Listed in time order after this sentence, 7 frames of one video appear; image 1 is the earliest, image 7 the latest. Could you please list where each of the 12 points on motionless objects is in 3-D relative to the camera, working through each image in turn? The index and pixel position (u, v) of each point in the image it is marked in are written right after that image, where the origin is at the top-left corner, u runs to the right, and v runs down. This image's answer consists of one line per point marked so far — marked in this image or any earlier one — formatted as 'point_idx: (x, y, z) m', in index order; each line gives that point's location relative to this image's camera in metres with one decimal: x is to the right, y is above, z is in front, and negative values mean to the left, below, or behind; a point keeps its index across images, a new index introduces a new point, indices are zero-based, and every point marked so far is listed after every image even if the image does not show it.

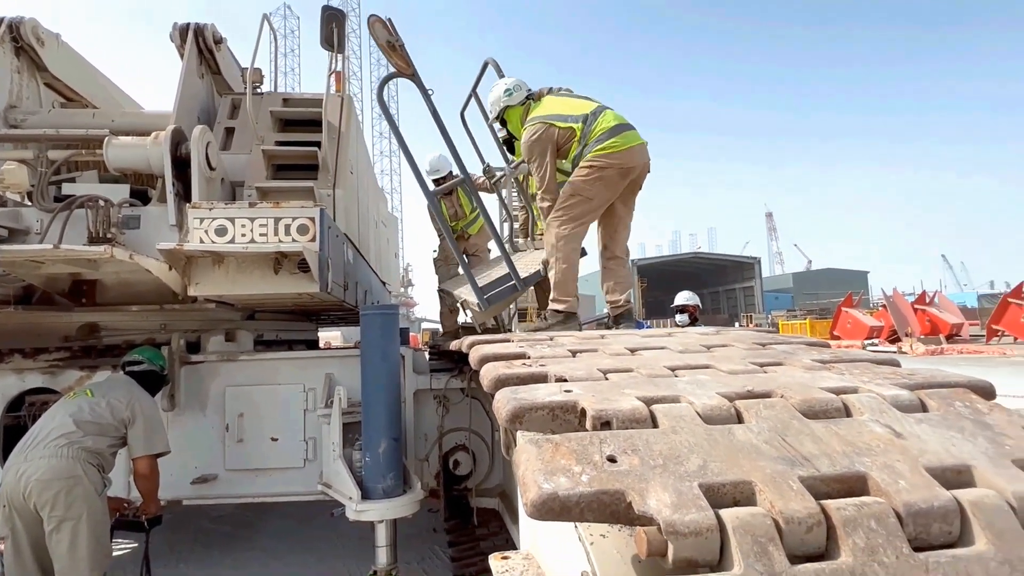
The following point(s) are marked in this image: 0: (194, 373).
0: (-2.2, -0.6, +3.4) m
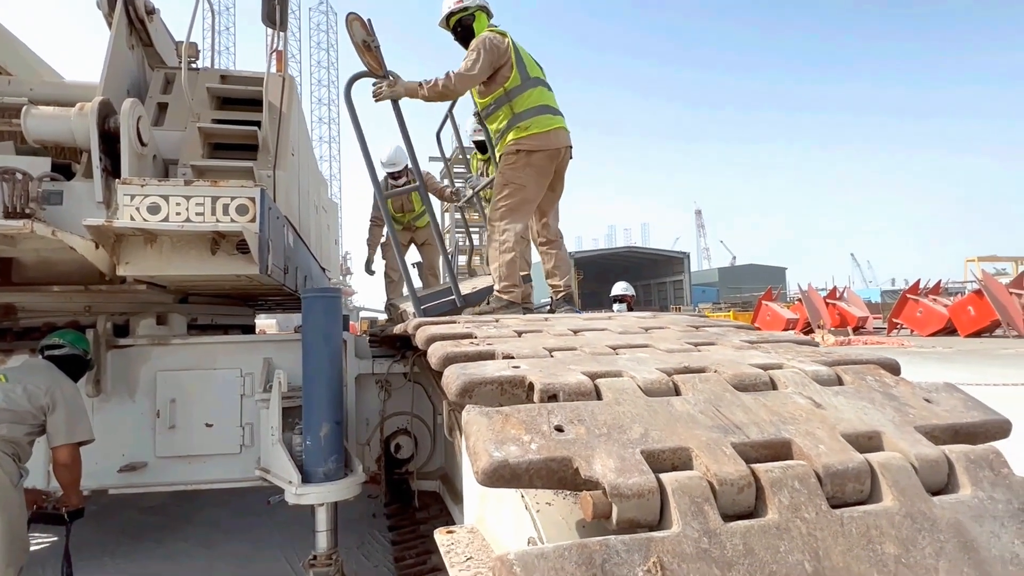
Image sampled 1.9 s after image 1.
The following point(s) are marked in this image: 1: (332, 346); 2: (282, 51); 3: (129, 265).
0: (-2.6, -0.5, +3.3) m
1: (-1.0, -0.3, +2.7) m
2: (-1.8, +1.8, +3.8) m
3: (-2.3, +0.1, +2.9) m
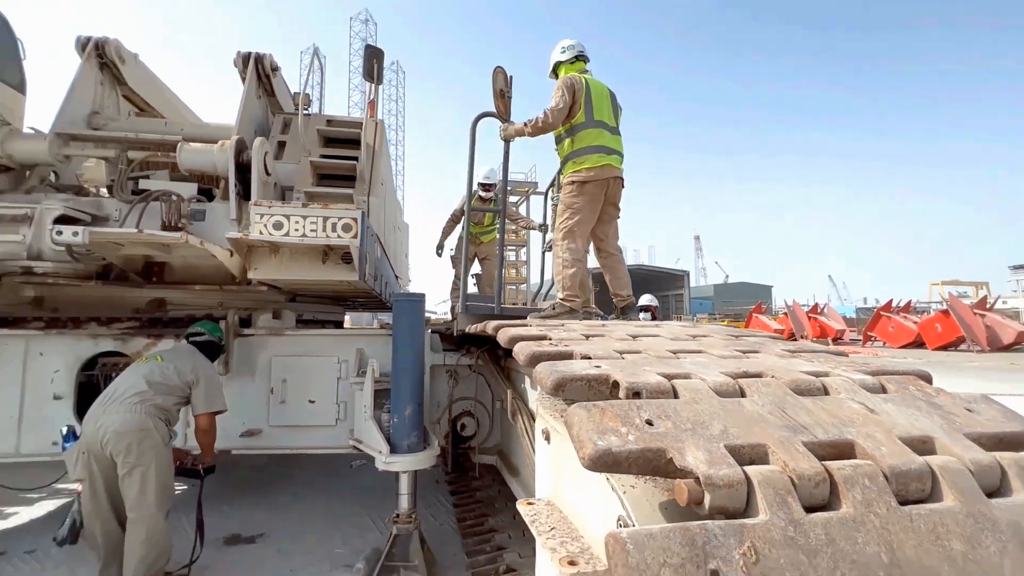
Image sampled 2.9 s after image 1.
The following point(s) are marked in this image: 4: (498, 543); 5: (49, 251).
0: (-2.2, -0.5, +4.0) m
1: (-0.7, -0.4, +3.3) m
2: (-1.3, +1.8, +4.5) m
3: (-1.9, +0.1, +3.6) m
4: (-0.1, -1.9, +3.5) m
5: (-3.3, +0.3, +3.4) m
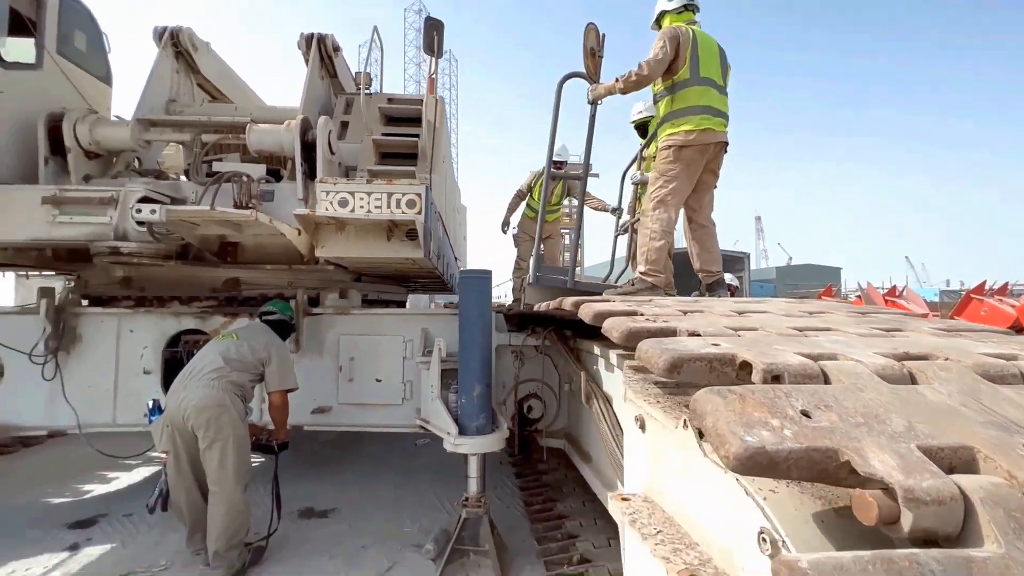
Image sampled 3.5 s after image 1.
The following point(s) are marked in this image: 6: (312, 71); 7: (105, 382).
0: (-1.7, -0.3, +4.0) m
1: (-0.2, -0.2, +3.2) m
2: (-0.7, +2.0, +4.4) m
3: (-1.4, +0.3, +3.6) m
4: (+0.4, -1.7, +3.3) m
5: (-2.8, +0.4, +3.5) m
6: (-1.8, +1.9, +4.2) m
7: (-3.4, -0.8, +3.9) m
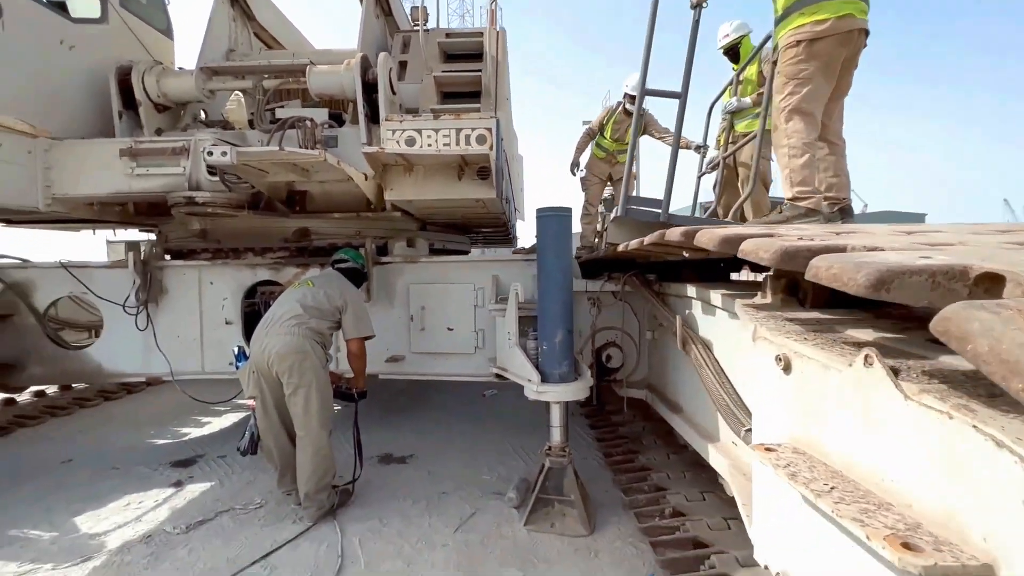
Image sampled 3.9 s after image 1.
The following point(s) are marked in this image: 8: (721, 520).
0: (-1.0, +0.1, +3.9) m
1: (+0.3, +0.2, +3.0) m
2: (-0.1, +2.4, +4.0) m
3: (-0.9, +0.7, +3.4) m
4: (+1.0, -1.3, +3.2) m
5: (-2.2, +0.8, +3.5) m
6: (-1.2, +2.4, +3.9) m
7: (-2.7, -0.4, +4.1) m
8: (+1.1, -1.3, +2.6) m
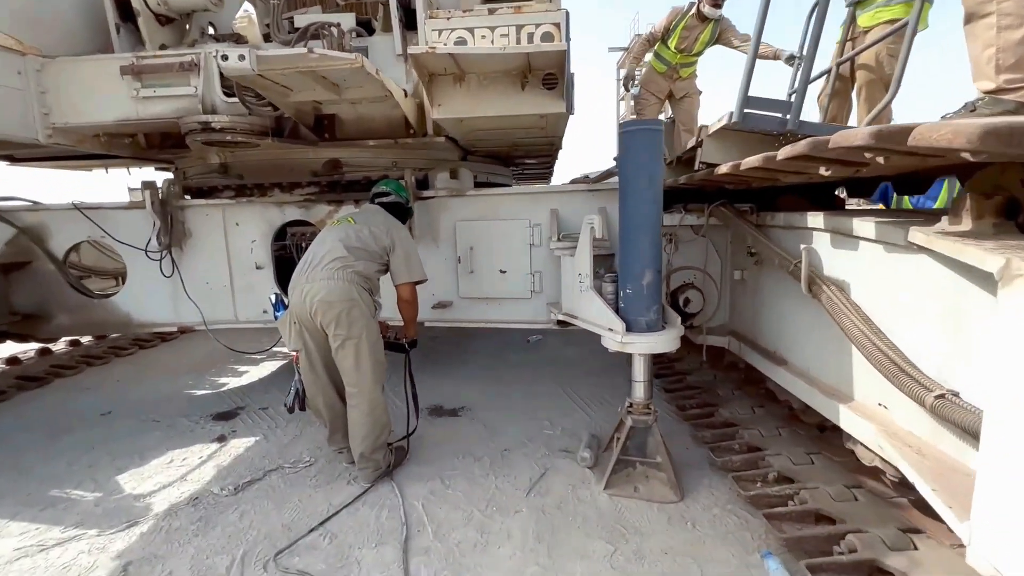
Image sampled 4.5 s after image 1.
0: (-0.6, +0.6, +3.5) m
1: (+0.7, +0.5, +2.4) m
2: (+0.3, +2.9, +3.2) m
3: (-0.4, +1.1, +2.9) m
4: (+1.4, -0.9, +2.8) m
5: (-1.8, +1.1, +3.0) m
6: (-0.8, +2.8, +3.2) m
7: (-2.3, +0.1, +3.7) m
8: (+1.6, -0.9, +2.3) m
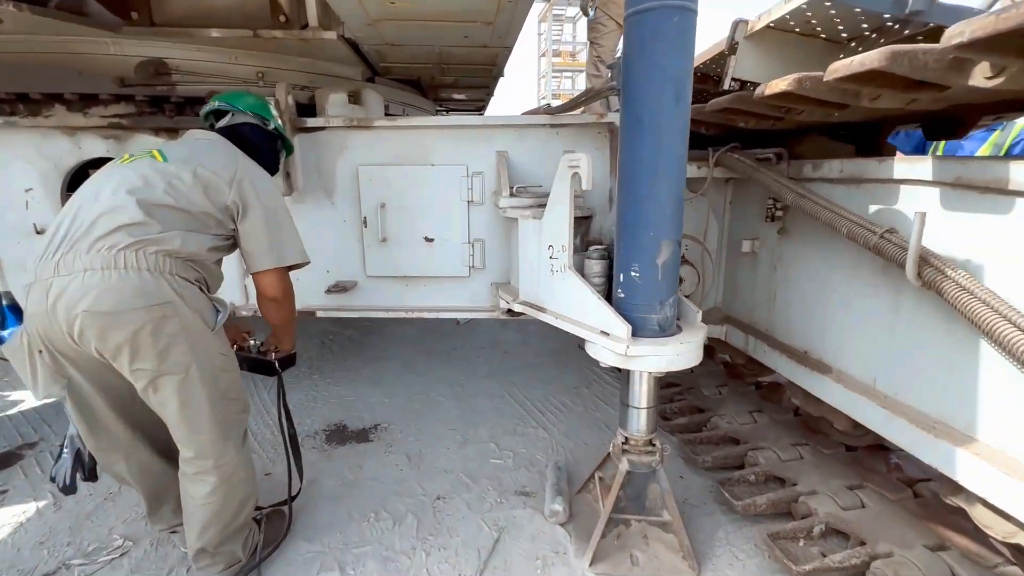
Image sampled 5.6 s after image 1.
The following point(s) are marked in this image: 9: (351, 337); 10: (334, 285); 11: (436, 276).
0: (-1.0, +0.7, +2.3) m
1: (+0.5, +0.6, +1.5) m
2: (0.0, +3.0, +2.0) m
3: (-0.7, +1.1, +1.7) m
4: (+1.1, -0.8, +2.1) m
5: (-2.1, +1.2, +1.6) m
6: (-1.1, +2.9, +1.9) m
7: (-2.6, +0.2, +2.3) m
8: (+1.4, -0.9, +1.6) m
9: (-1.2, -0.4, +3.7) m
10: (-0.9, 0.0, +2.5) m
11: (-0.4, +0.1, +2.4) m
